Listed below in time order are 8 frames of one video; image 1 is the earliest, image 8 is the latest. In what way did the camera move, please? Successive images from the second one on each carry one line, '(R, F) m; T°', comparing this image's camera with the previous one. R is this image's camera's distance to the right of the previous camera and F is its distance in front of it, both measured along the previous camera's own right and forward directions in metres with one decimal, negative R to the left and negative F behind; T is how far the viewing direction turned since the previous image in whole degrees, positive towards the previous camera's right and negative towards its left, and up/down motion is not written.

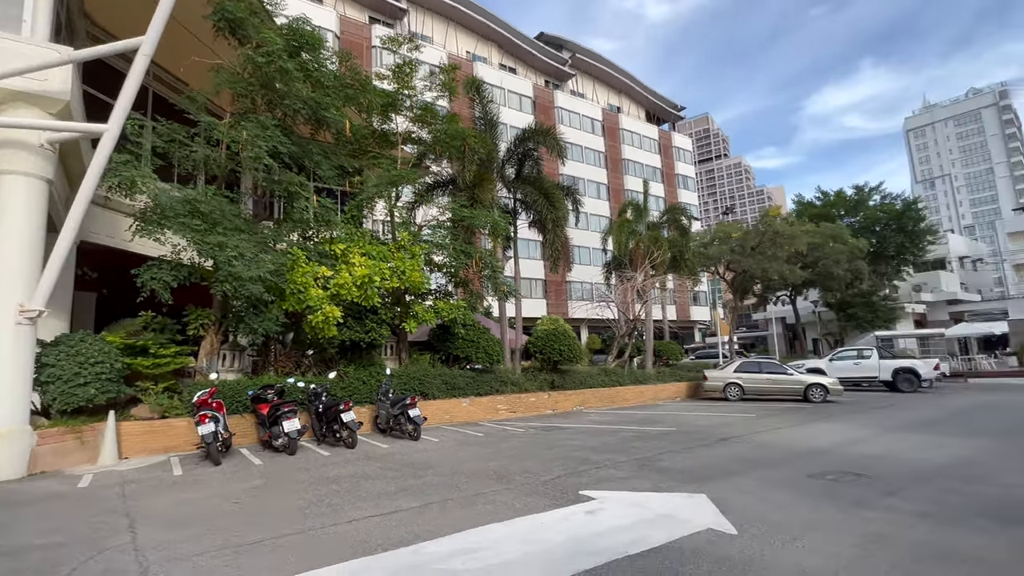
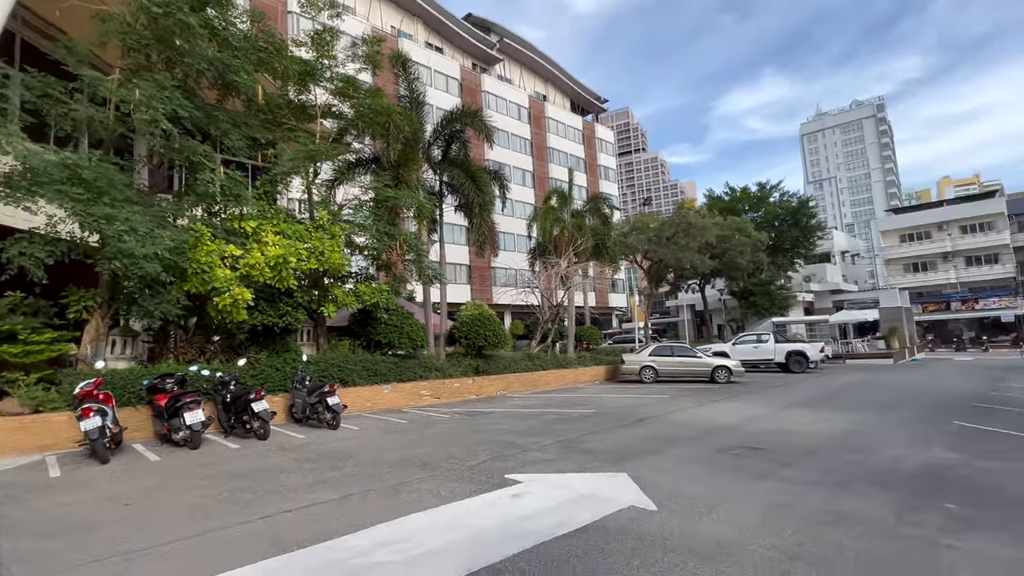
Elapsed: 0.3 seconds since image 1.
(-0.1, +0.1) m; +9°
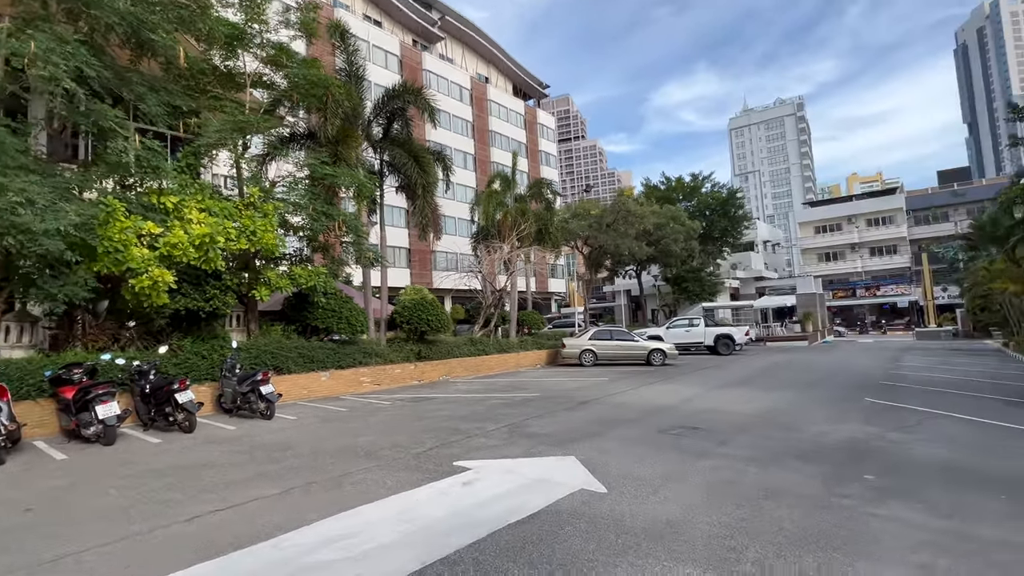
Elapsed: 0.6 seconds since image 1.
(-0.1, +0.2) m; +7°
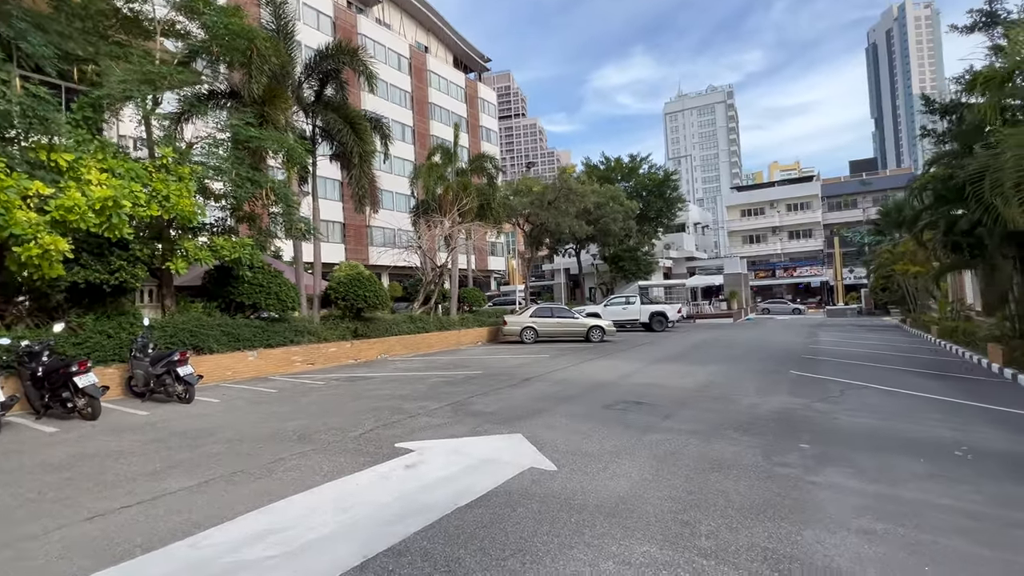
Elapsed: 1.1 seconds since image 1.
(-0.1, +0.3) m; +7°
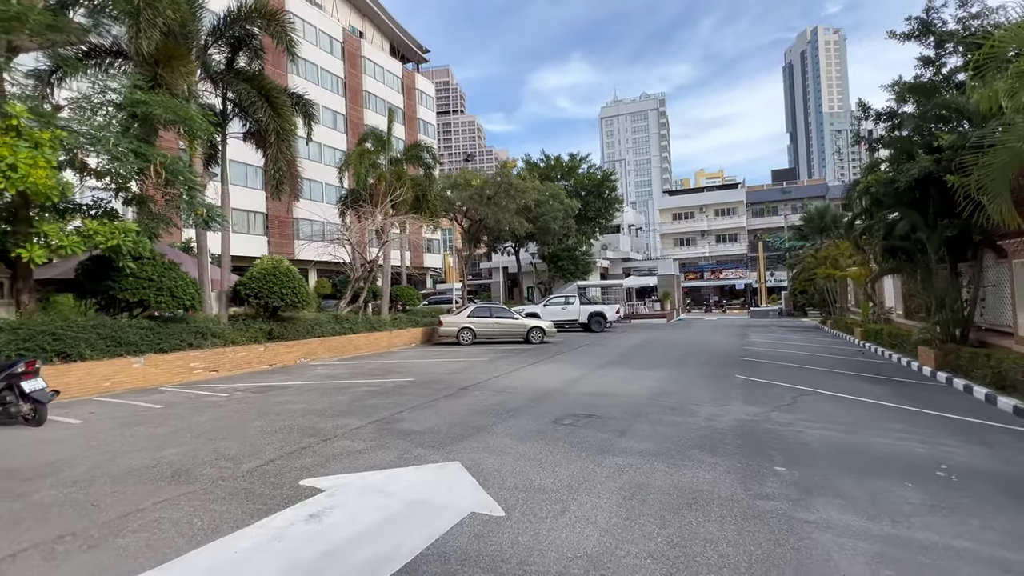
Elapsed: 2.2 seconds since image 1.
(0.0, +1.2) m; +7°
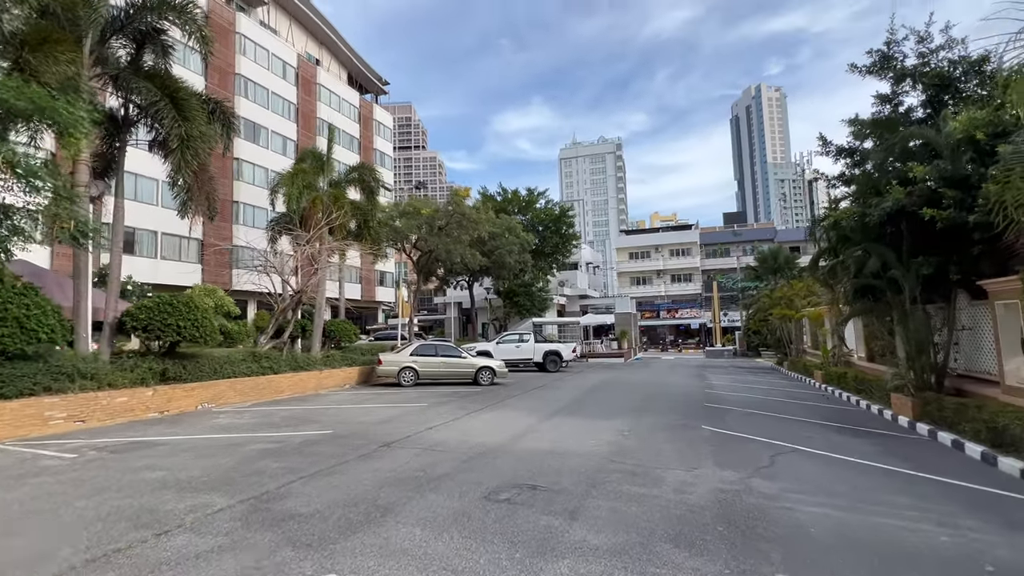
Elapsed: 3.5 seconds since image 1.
(+0.4, +1.6) m; +5°
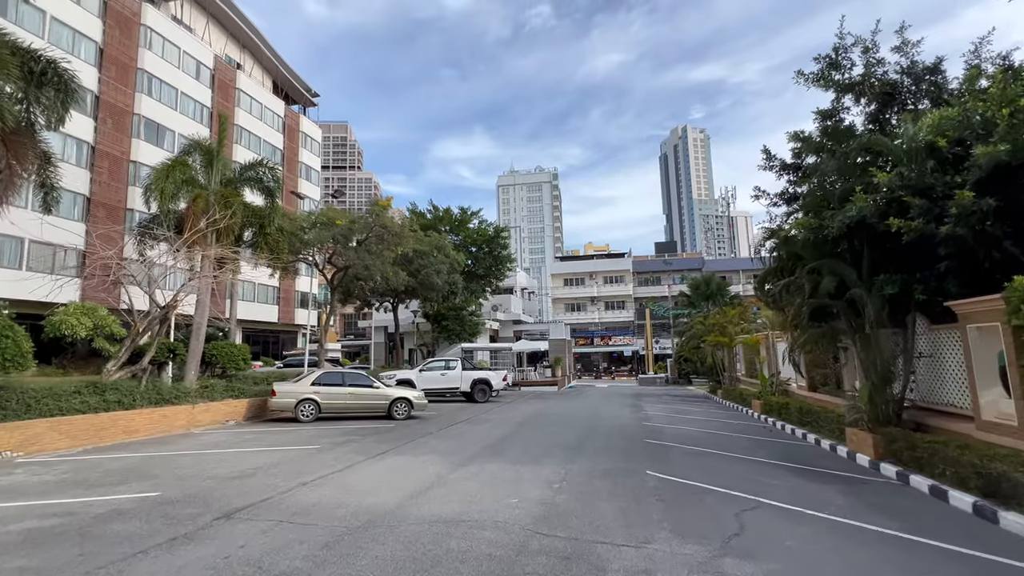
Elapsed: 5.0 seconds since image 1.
(+0.5, +2.1) m; +7°
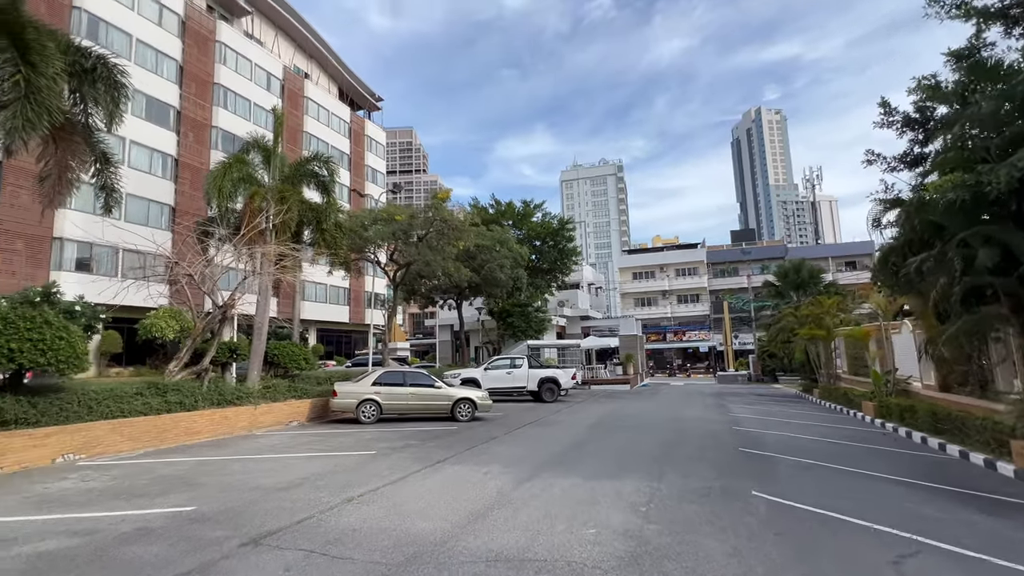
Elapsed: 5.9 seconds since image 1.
(-0.1, +1.3) m; -7°
